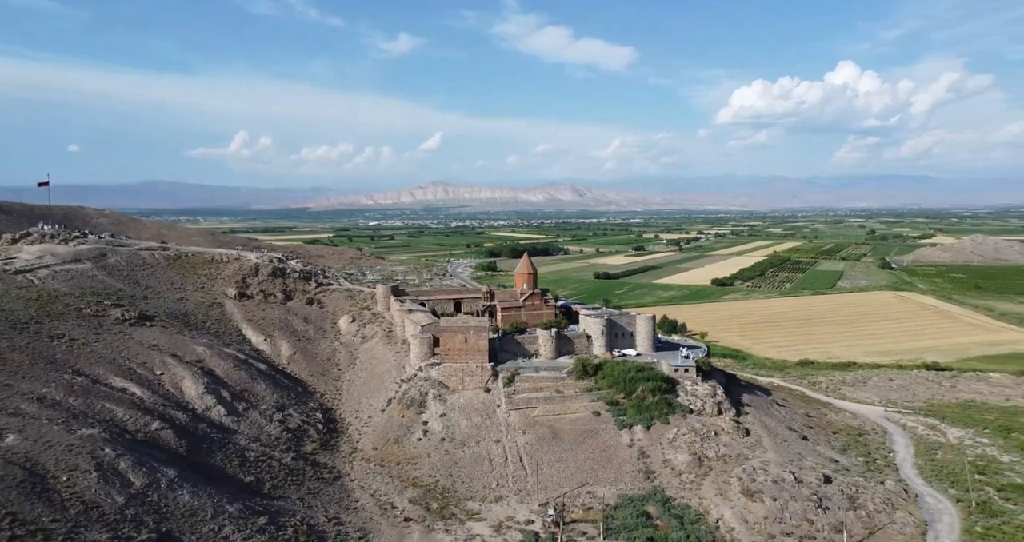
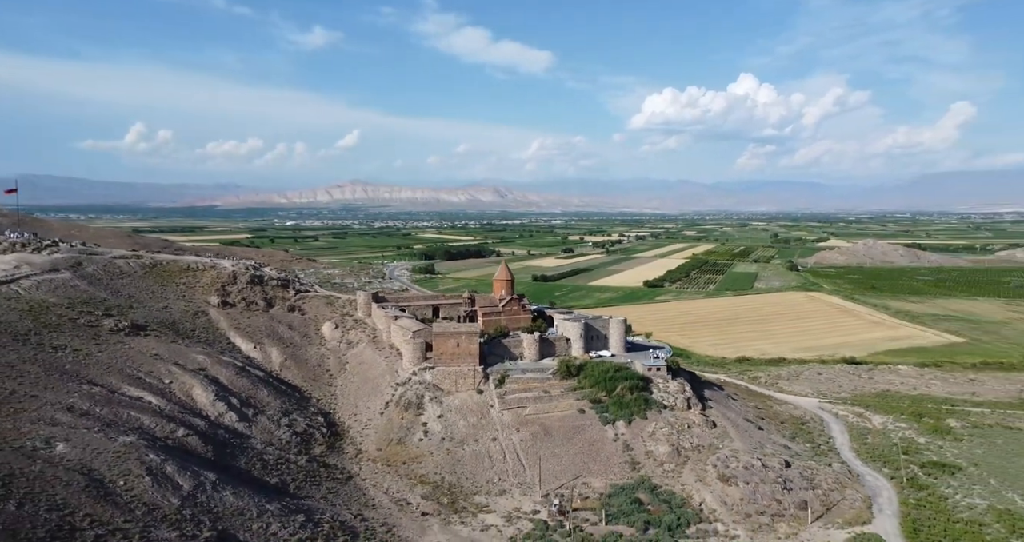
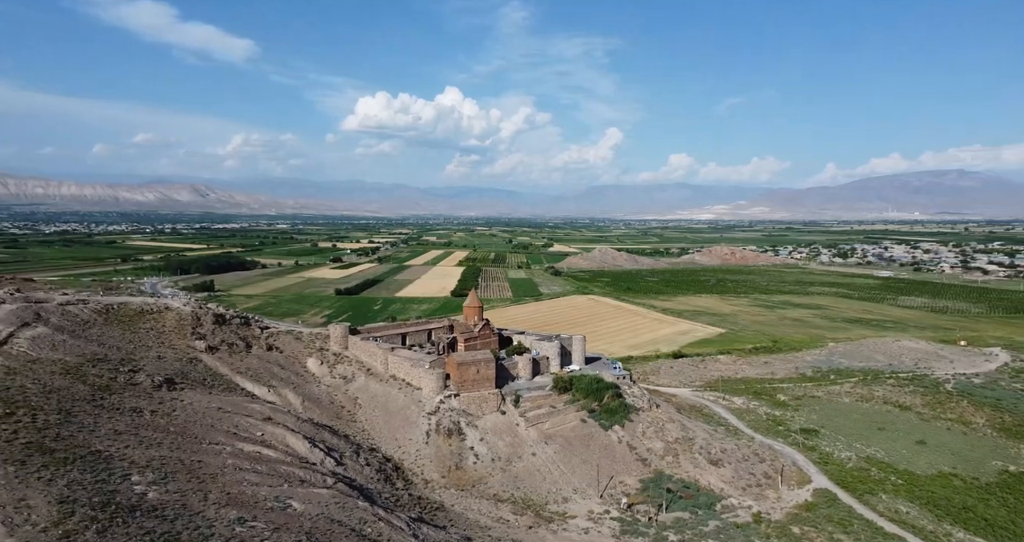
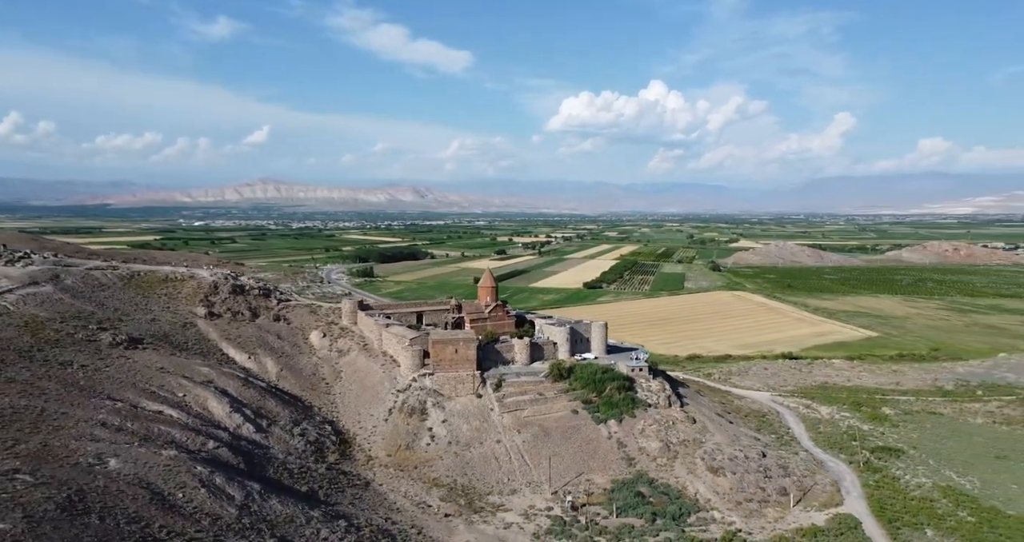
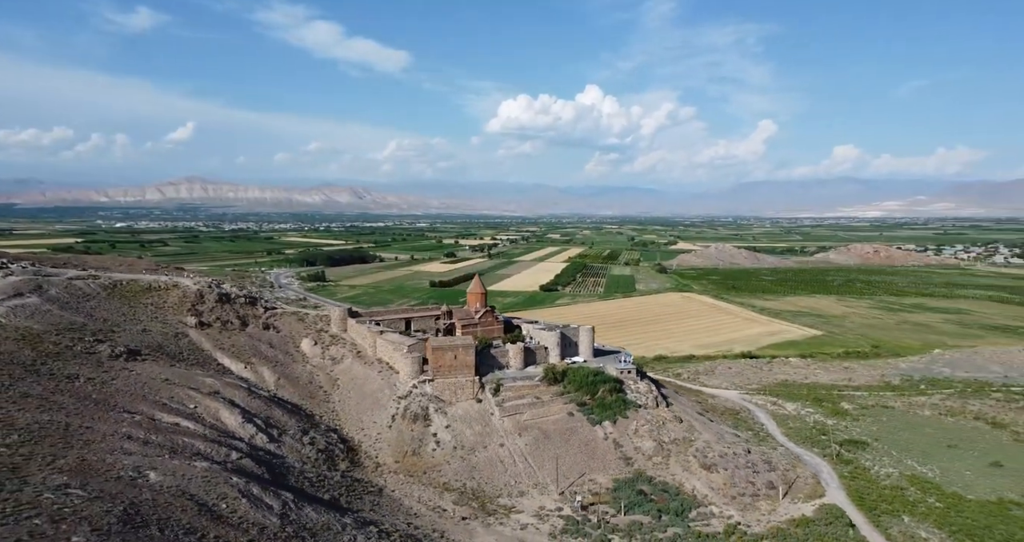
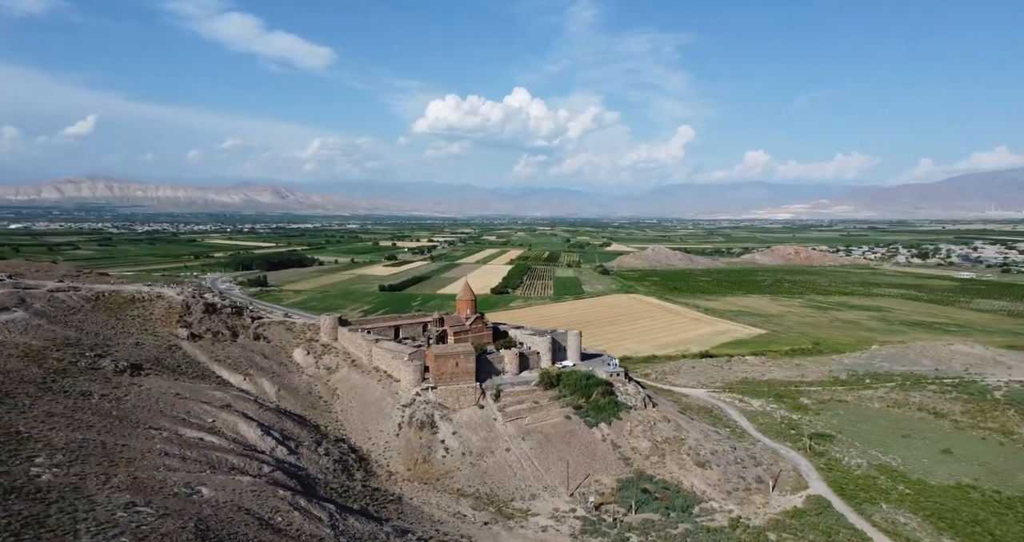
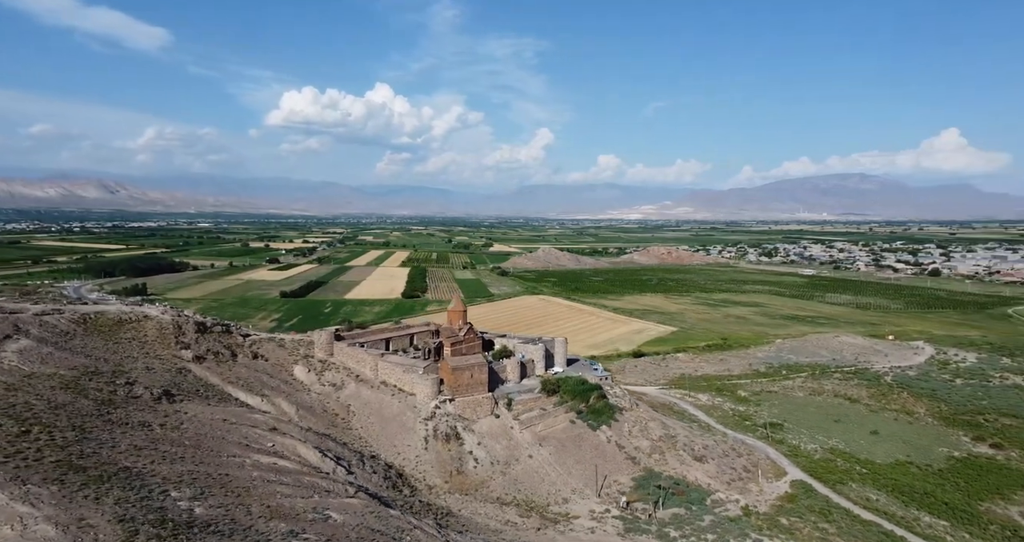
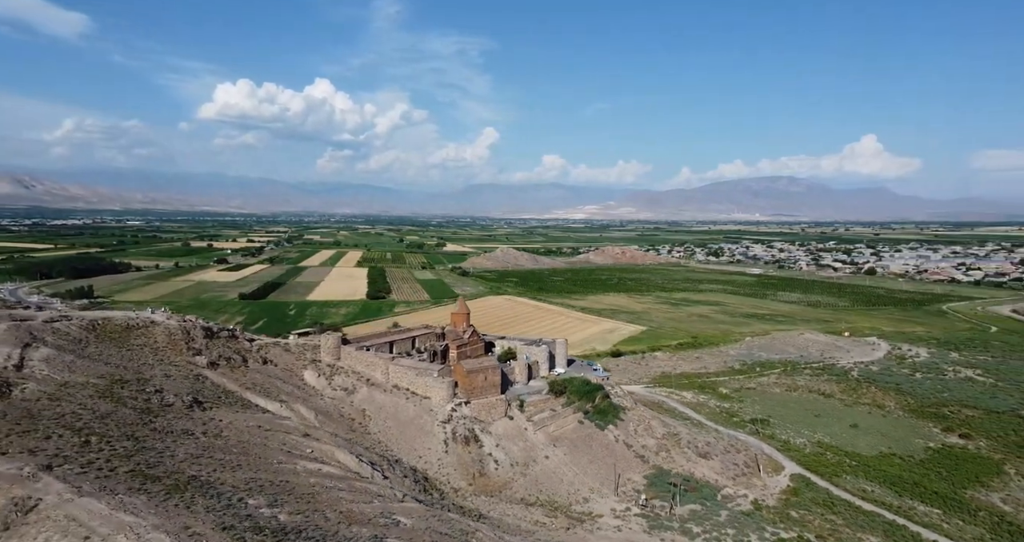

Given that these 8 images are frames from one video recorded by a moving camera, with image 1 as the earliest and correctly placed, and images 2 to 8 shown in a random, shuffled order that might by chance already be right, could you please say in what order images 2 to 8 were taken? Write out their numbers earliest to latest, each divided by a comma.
2, 4, 5, 6, 3, 7, 8
